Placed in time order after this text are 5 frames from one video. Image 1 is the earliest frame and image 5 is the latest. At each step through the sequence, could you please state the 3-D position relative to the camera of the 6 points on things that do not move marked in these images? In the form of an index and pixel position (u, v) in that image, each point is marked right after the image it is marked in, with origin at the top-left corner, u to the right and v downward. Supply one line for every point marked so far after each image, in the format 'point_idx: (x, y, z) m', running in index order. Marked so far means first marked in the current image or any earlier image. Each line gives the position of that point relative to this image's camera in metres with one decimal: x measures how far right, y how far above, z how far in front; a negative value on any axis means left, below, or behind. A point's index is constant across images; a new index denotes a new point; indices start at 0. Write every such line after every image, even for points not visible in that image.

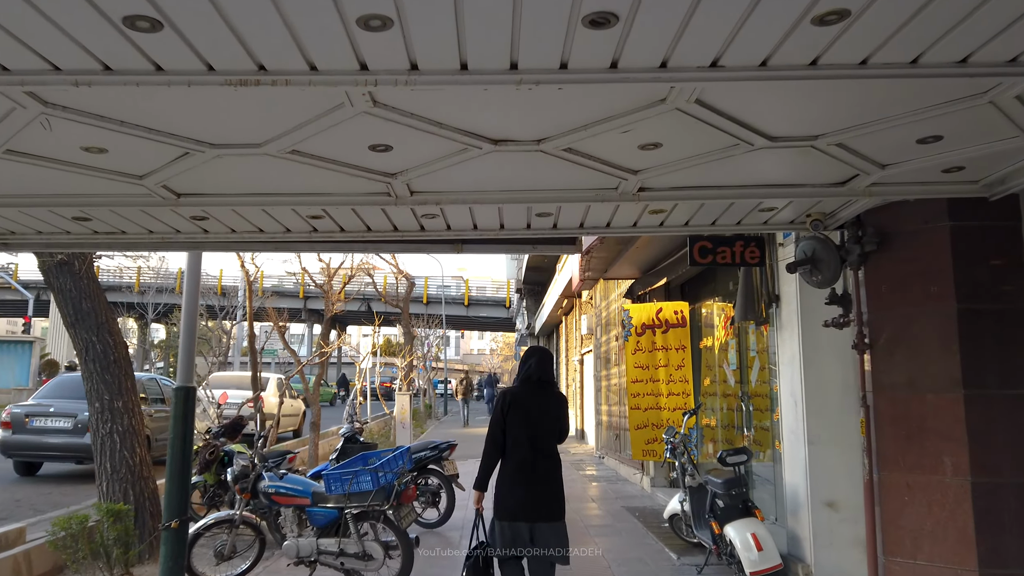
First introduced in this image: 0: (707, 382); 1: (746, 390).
0: (+2.5, -1.2, +9.4) m
1: (+2.6, -1.1, +8.0) m
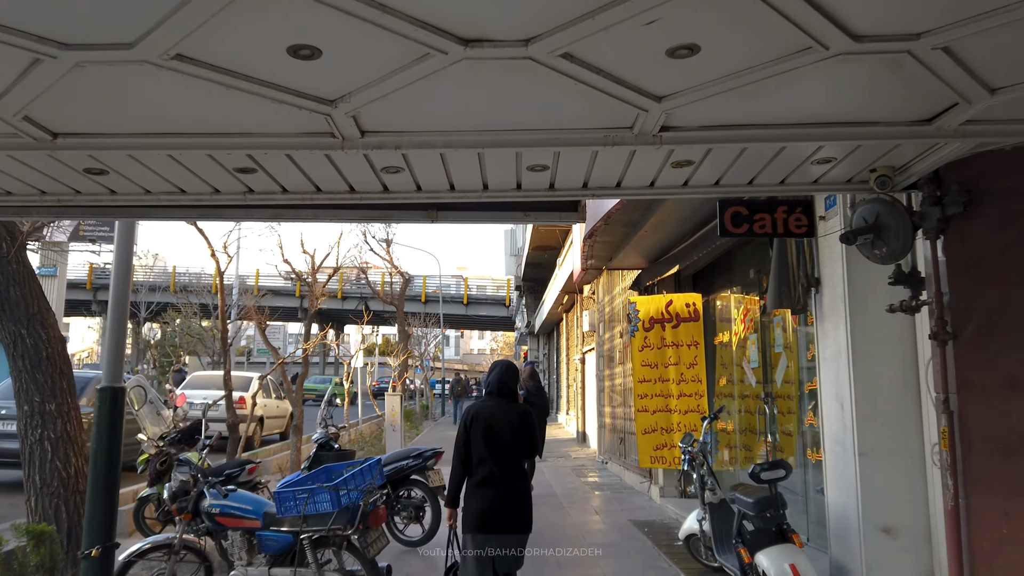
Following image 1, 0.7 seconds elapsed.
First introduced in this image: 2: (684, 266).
0: (+2.4, -1.1, +8.5) m
1: (+2.5, -1.0, +7.1) m
2: (+2.0, +0.3, +8.5) m
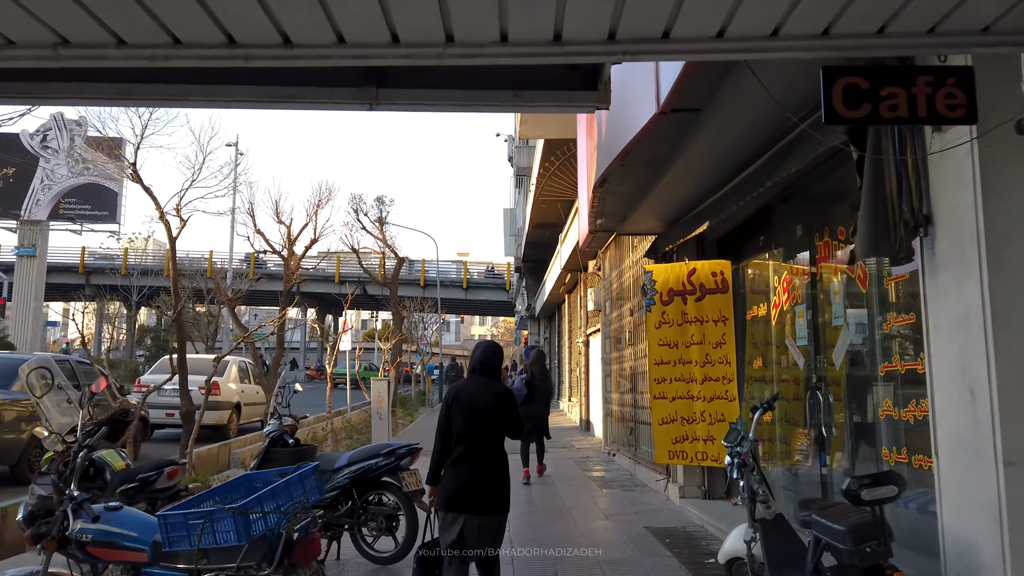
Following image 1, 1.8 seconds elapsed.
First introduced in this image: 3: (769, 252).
0: (+2.4, -0.7, +7.2) m
1: (+2.4, -0.7, +5.8) m
2: (+2.0, +0.6, +7.2) m
3: (+2.4, +0.3, +6.9) m
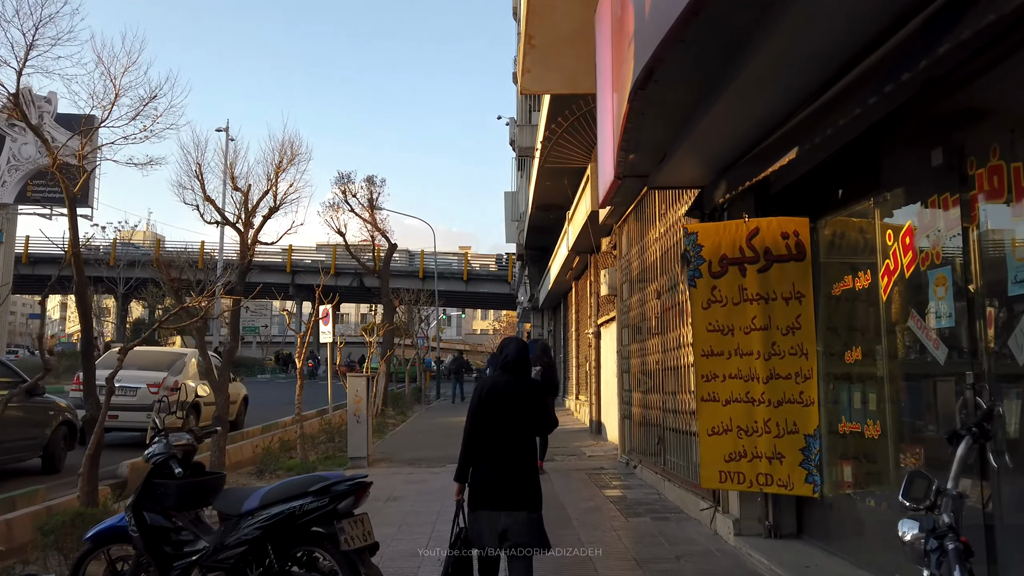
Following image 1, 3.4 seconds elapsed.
0: (+2.4, -0.5, +5.2) m
1: (+2.4, -0.4, +3.9) m
2: (+1.9, +0.9, +5.2) m
3: (+2.4, +0.6, +4.9) m
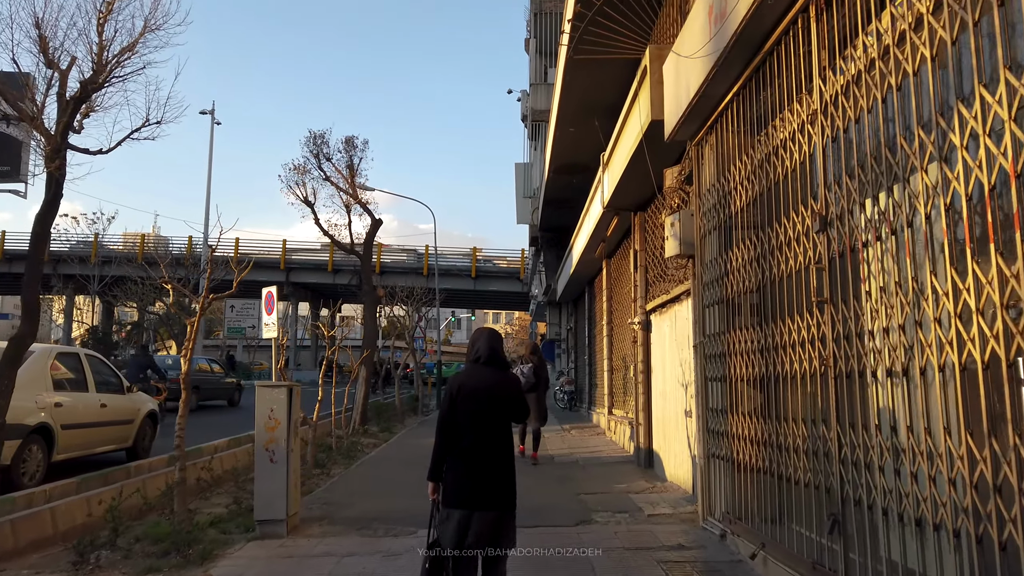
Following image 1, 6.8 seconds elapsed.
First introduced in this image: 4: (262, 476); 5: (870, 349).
0: (+2.4, 0.0, +0.9) m
1: (+2.4, +0.1, -0.5) m
2: (+2.0, +1.3, +0.9) m
3: (+2.4, +1.1, +0.6) m
4: (-2.3, -1.7, +6.9) m
5: (+1.8, -0.3, +3.8) m
